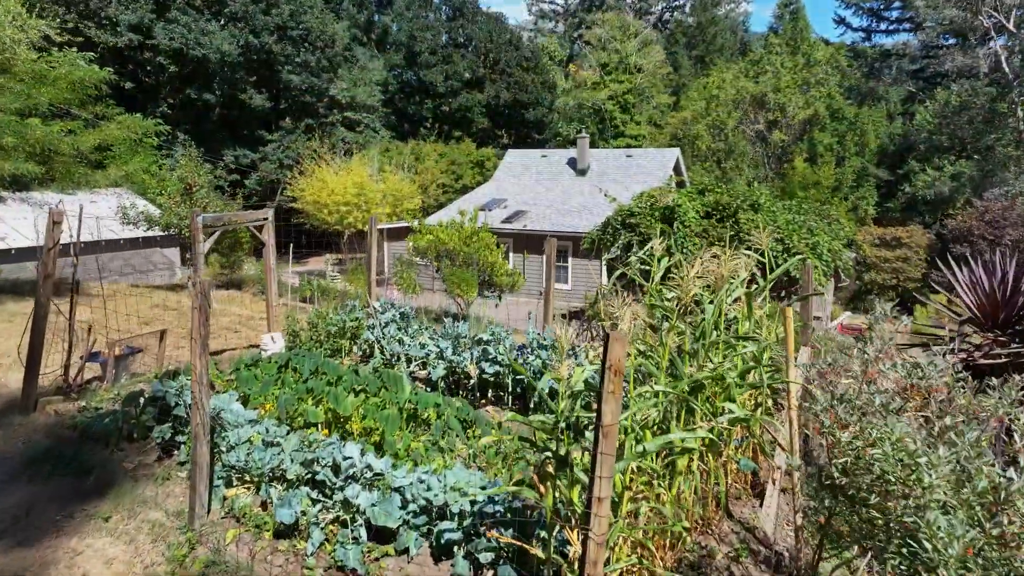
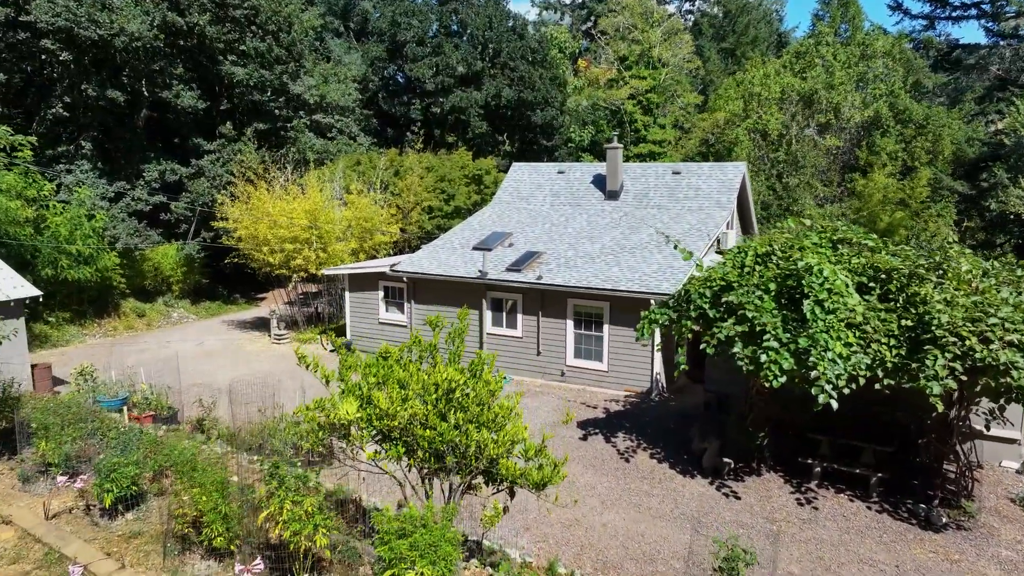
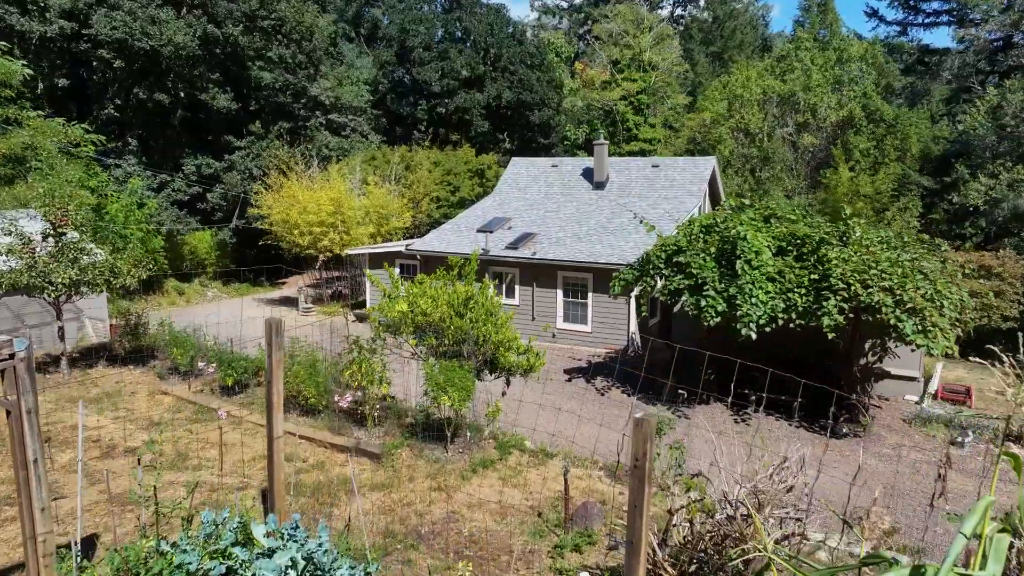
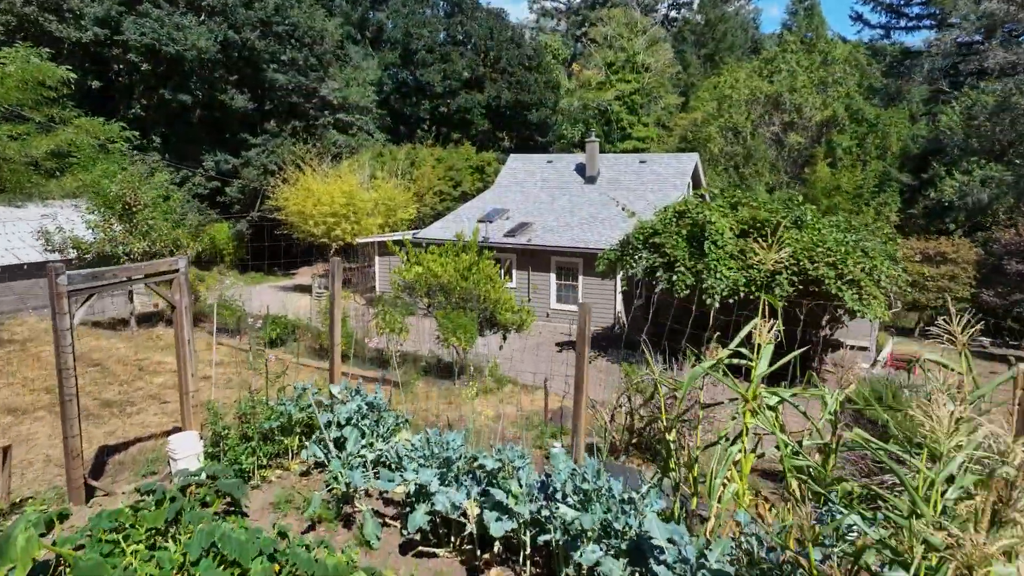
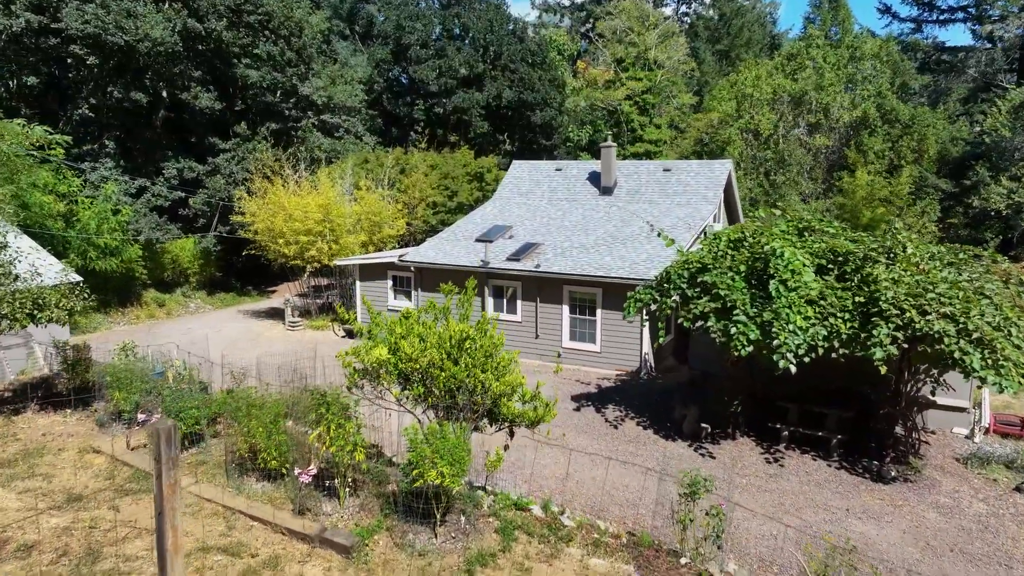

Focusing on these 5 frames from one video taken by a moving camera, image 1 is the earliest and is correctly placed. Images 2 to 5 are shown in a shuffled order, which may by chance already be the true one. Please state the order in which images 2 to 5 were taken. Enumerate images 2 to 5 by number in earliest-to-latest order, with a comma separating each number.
4, 3, 5, 2
